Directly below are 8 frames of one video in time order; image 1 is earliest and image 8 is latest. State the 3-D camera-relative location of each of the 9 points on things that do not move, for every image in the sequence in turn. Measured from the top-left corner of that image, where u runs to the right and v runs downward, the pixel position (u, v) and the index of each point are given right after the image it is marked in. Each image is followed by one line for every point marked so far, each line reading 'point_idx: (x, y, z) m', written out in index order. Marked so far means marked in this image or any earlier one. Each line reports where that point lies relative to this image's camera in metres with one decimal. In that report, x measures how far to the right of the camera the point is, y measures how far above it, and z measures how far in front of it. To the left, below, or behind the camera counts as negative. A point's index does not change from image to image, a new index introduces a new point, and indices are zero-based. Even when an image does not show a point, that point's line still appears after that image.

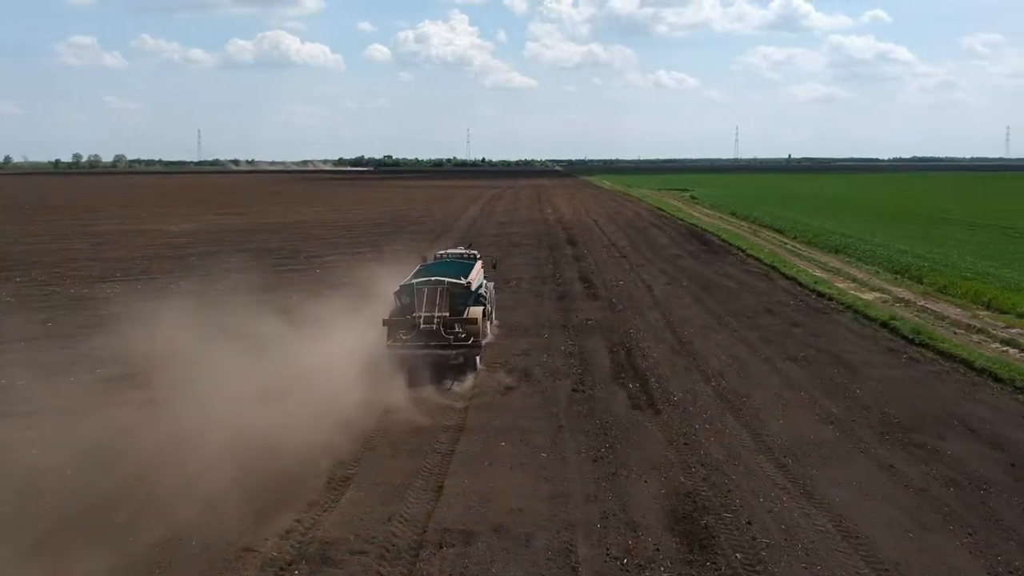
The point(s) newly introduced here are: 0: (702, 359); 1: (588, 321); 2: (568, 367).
0: (+2.9, -1.1, +15.4) m
1: (+1.4, -0.6, +19.0) m
2: (+0.8, -1.2, +15.0) m
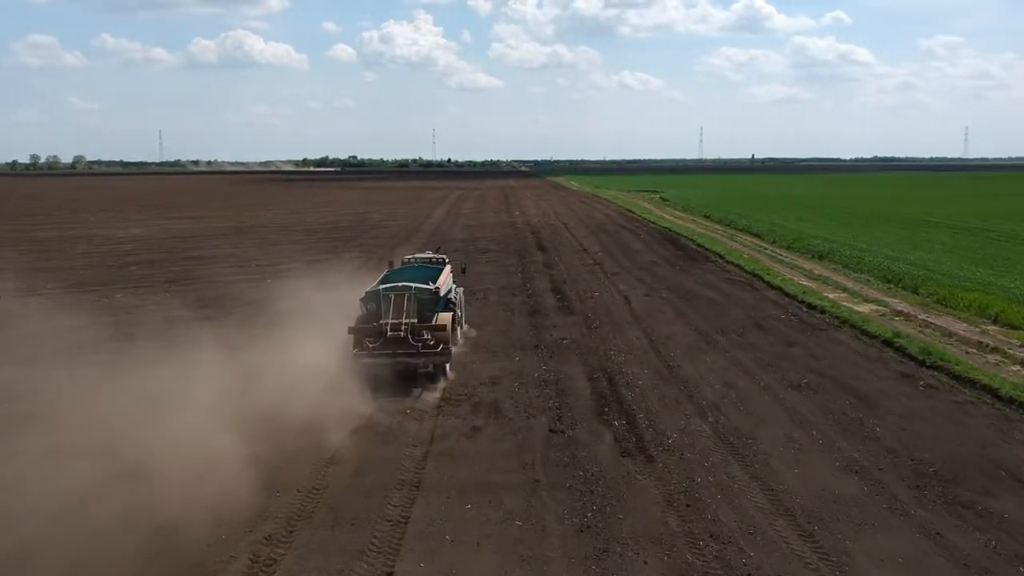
0: (+2.5, -1.4, +13.6) m
1: (+0.9, -0.9, +17.1) m
2: (+0.4, -1.4, +13.2) m
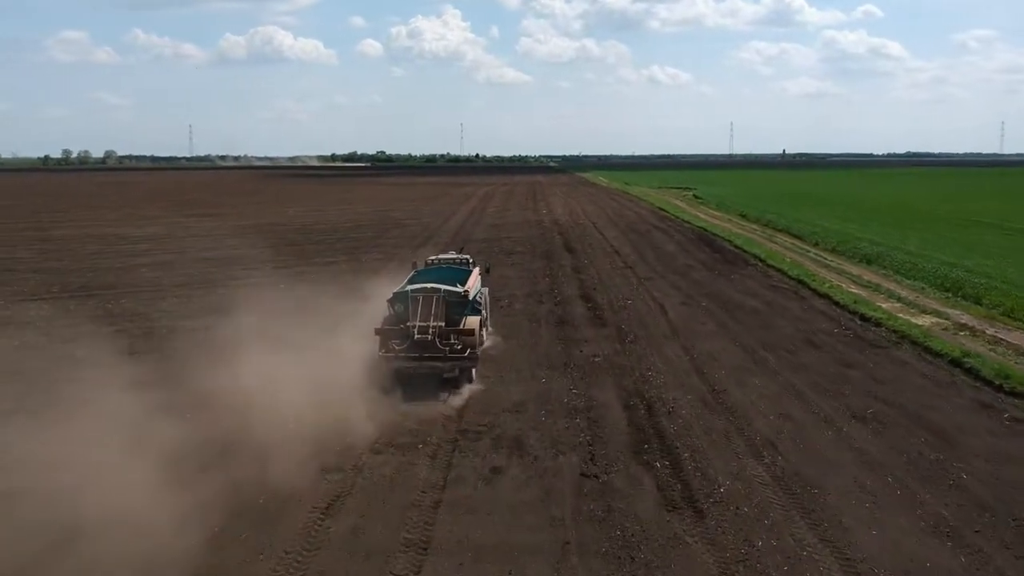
0: (+2.8, -1.6, +12.0) m
1: (+1.3, -1.1, +15.5) m
2: (+0.7, -1.6, +11.6) m
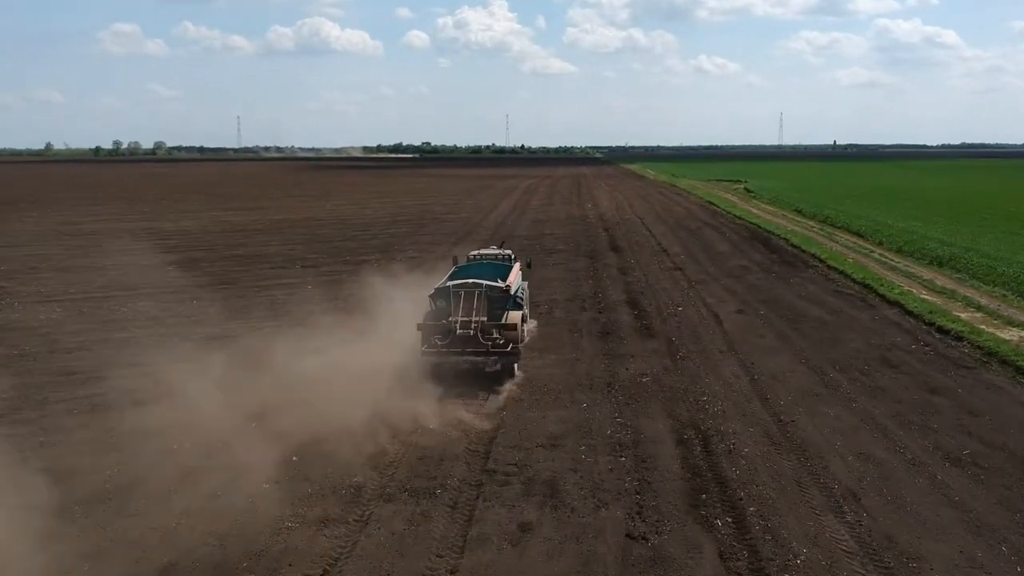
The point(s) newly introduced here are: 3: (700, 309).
0: (+3.1, -1.8, +10.3) m
1: (+1.8, -1.2, +13.9) m
2: (+1.0, -1.8, +10.0) m
3: (+3.7, -0.4, +19.7) m
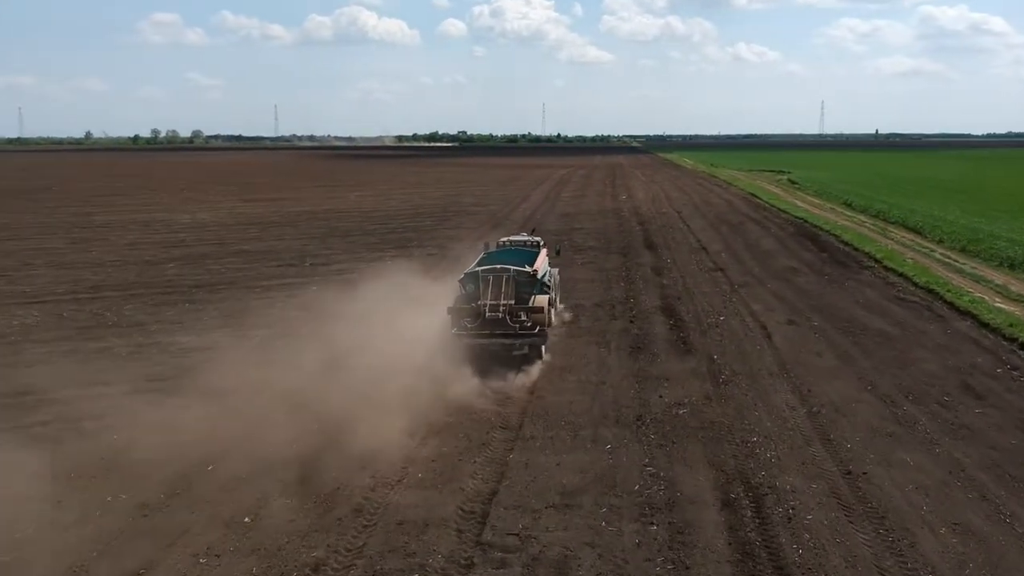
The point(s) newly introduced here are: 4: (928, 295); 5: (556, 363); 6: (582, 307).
0: (+3.1, -2.0, +8.1) m
1: (+1.9, -1.4, +11.7) m
2: (+1.0, -2.0, +7.9) m
3: (+4.0, -0.5, +17.5) m
4: (+8.1, -0.1, +19.7) m
5: (+0.6, -1.0, +14.6) m
6: (+1.3, -0.4, +18.8) m
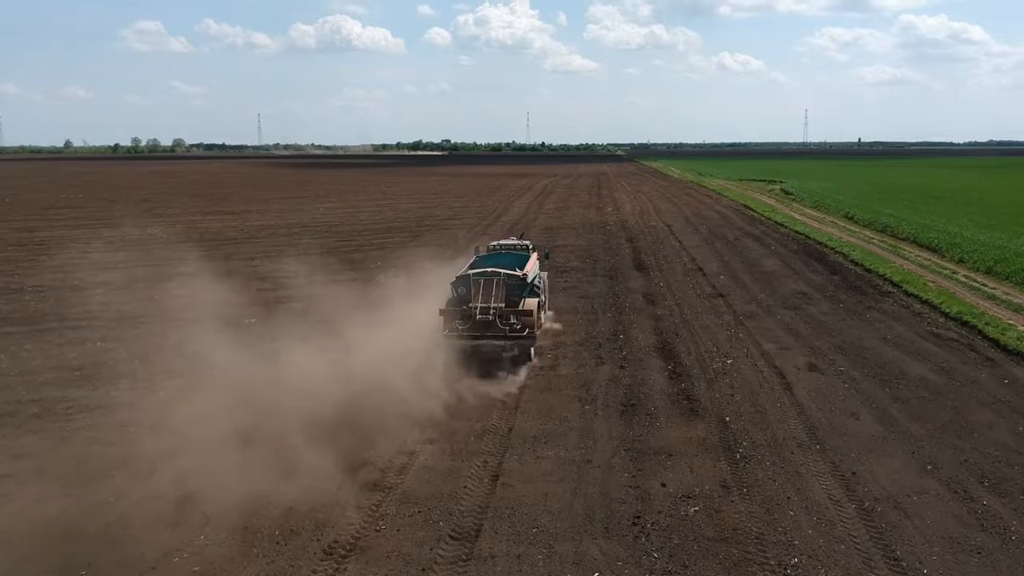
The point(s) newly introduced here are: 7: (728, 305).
0: (+2.8, -2.5, +5.2) m
1: (+1.5, -1.9, +8.8) m
2: (+0.7, -2.5, +5.0) m
3: (+3.6, -1.1, +14.7) m
4: (+7.6, -0.7, +16.9) m
5: (+0.2, -1.6, +11.8) m
6: (+0.8, -0.9, +15.9) m
7: (+4.2, -0.3, +19.5) m
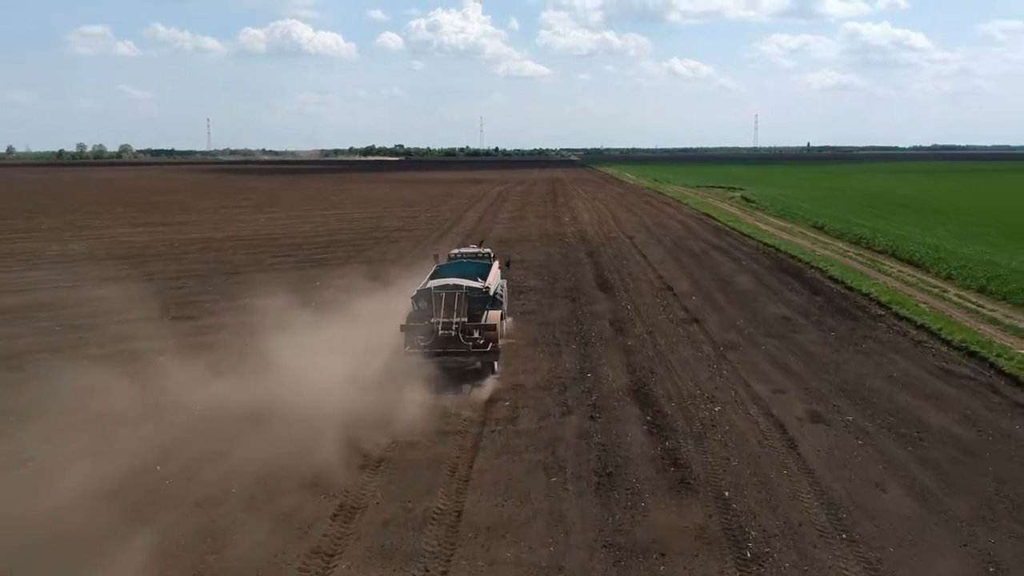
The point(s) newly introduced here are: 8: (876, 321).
0: (+2.6, -2.8, +3.0) m
1: (+1.2, -2.3, +6.6) m
2: (+0.6, -2.9, +2.7) m
3: (+3.0, -1.5, +12.5) m
4: (+6.9, -1.1, +14.9) m
5: (-0.3, -2.0, +9.5) m
6: (+0.1, -1.4, +13.7) m
7: (+3.4, -0.8, +17.4) m
8: (+6.6, -0.6, +18.3) m
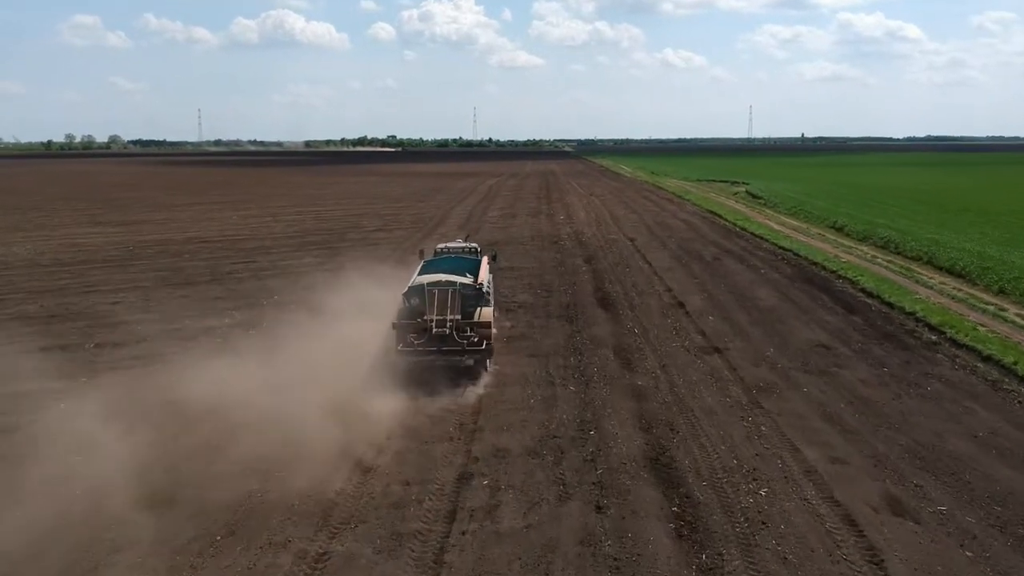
0: (+2.5, -3.3, 0.0) m
1: (+1.1, -2.8, +3.5) m
2: (+0.4, -3.4, -0.4) m
3: (+2.8, -1.9, +9.4) m
4: (+6.7, -1.5, +11.9) m
5: (-0.4, -2.5, +6.4) m
6: (-0.1, -1.8, +10.6) m
7: (+3.1, -1.2, +14.3) m
8: (+6.4, -1.0, +15.2) m
